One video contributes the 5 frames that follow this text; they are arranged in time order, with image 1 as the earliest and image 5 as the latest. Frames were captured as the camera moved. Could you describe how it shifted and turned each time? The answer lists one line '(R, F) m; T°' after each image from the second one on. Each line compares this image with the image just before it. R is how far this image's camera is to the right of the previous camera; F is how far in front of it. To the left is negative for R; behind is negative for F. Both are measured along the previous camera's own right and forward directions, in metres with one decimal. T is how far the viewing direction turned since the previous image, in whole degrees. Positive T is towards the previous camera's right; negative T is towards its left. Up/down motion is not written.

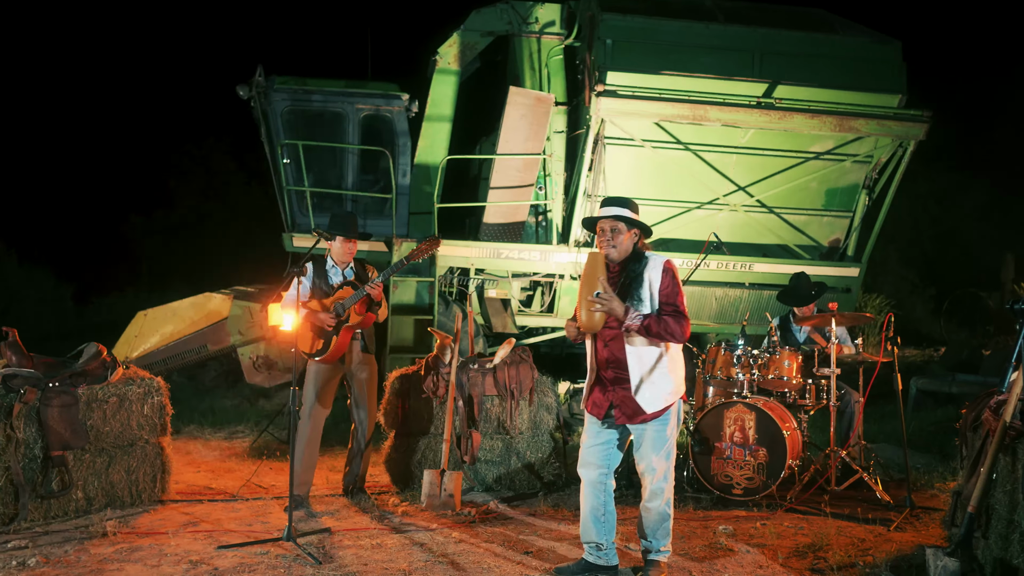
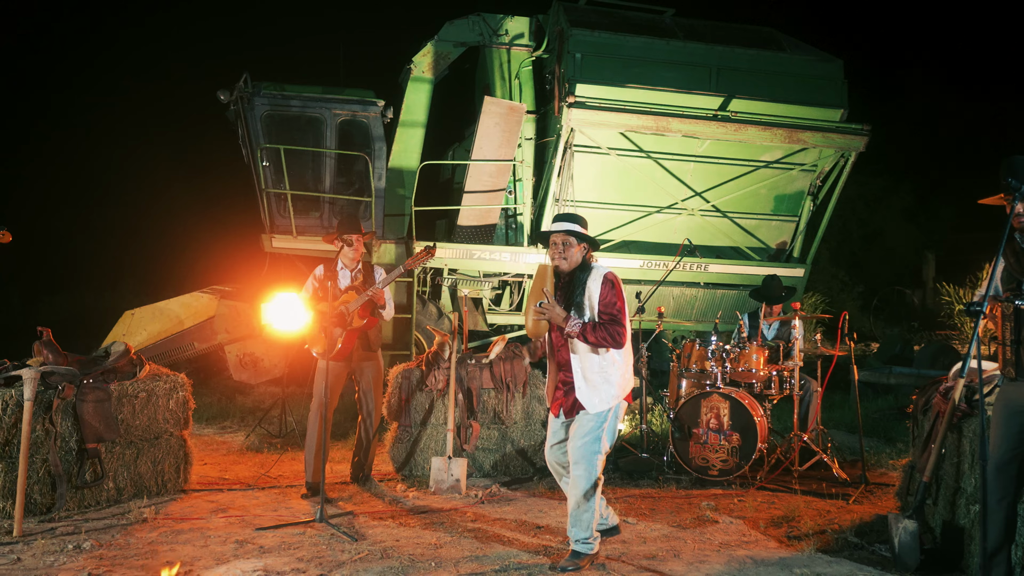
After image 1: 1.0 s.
(-0.5, -0.5) m; +5°
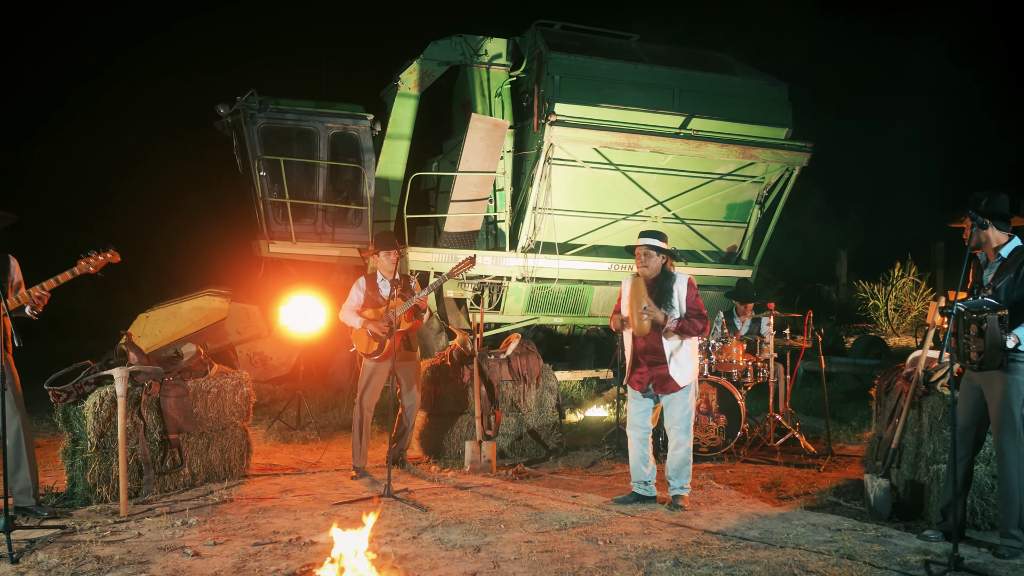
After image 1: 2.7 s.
(-0.9, -0.8) m; +5°
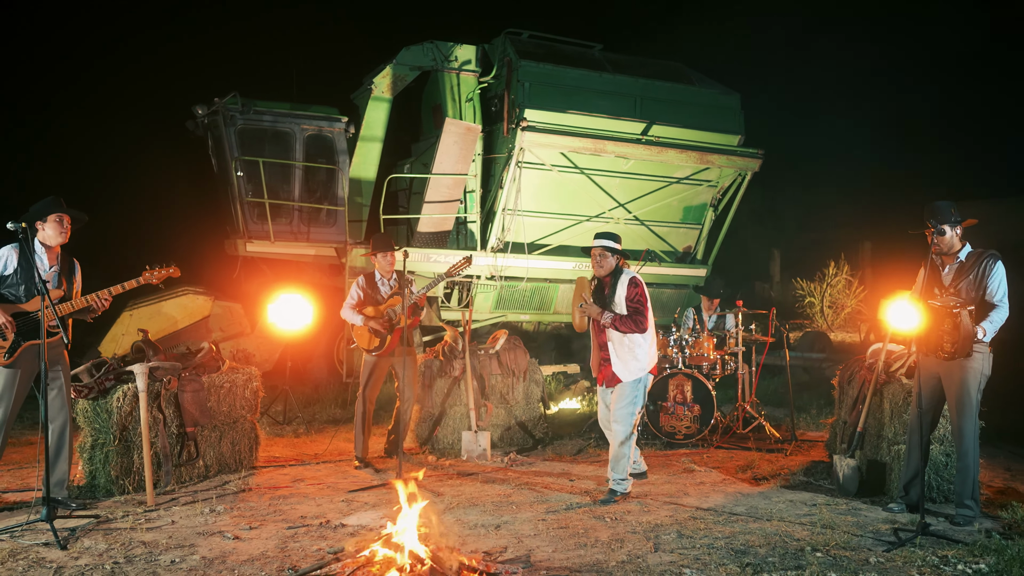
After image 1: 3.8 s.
(-0.5, -0.4) m; +5°
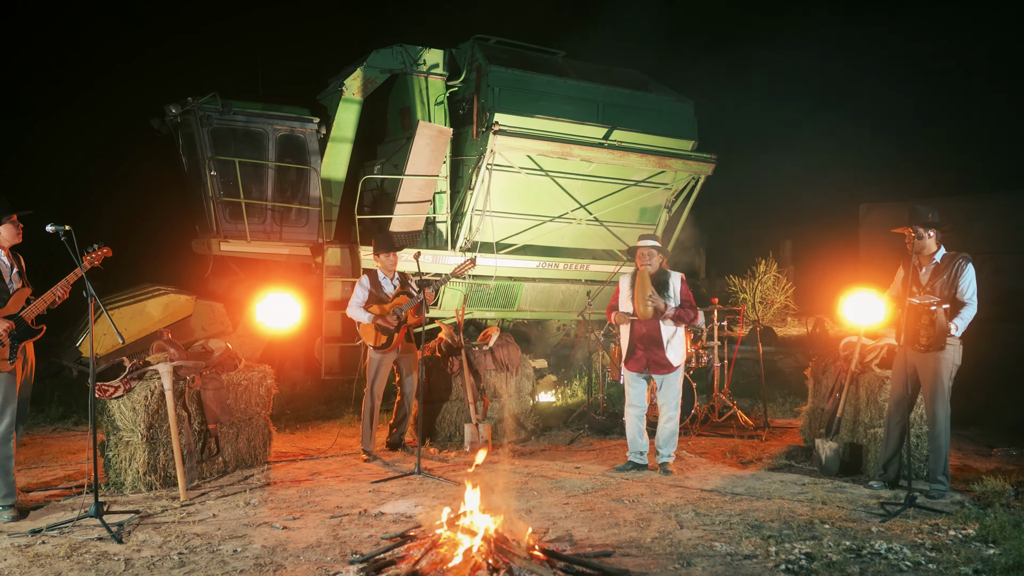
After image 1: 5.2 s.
(-0.7, -0.3) m; +6°
